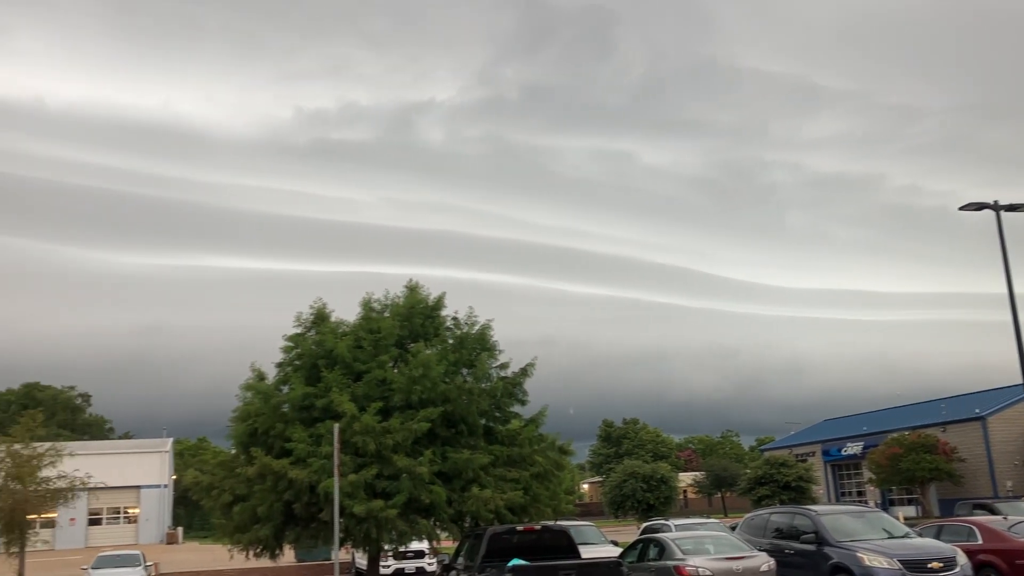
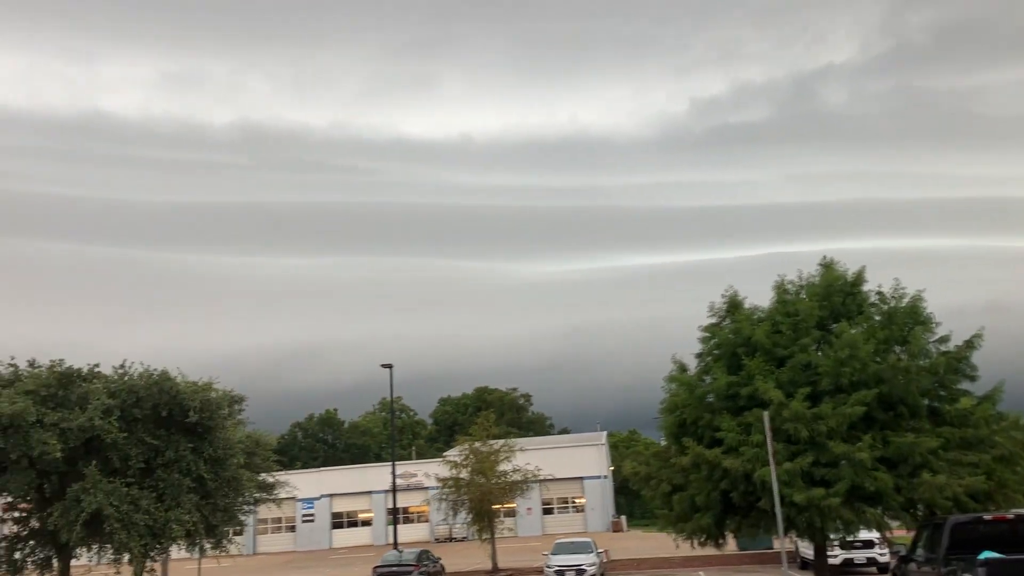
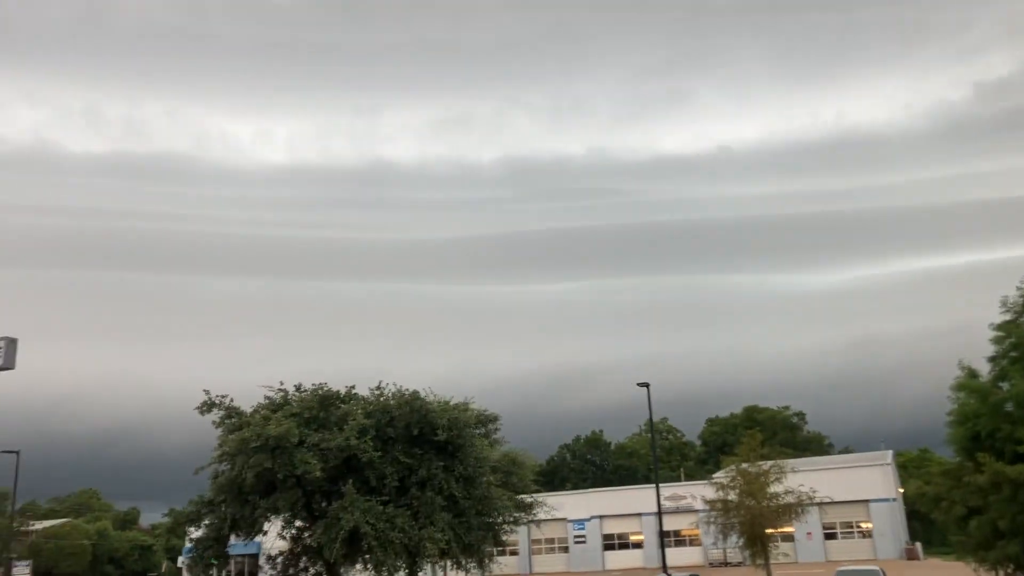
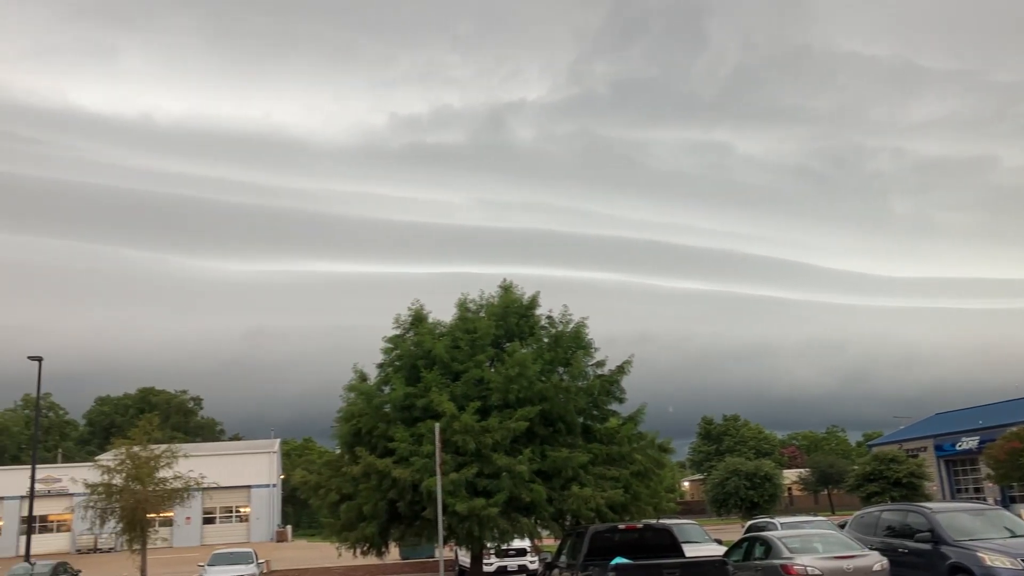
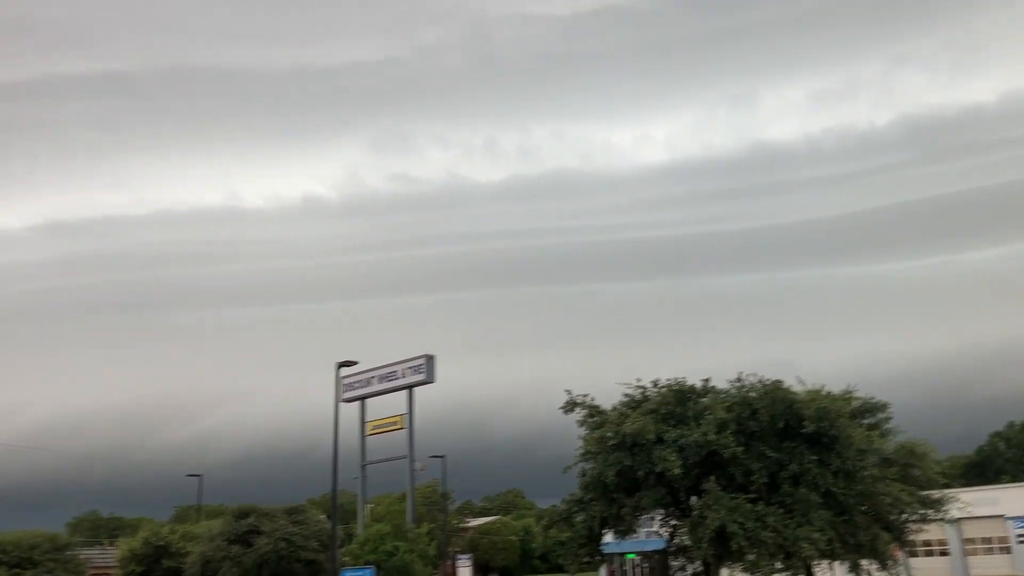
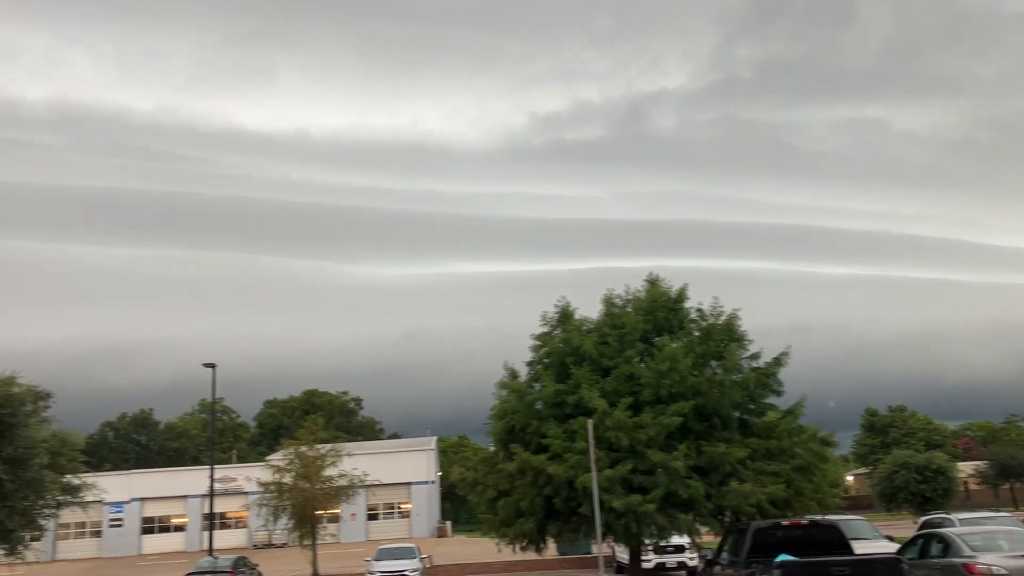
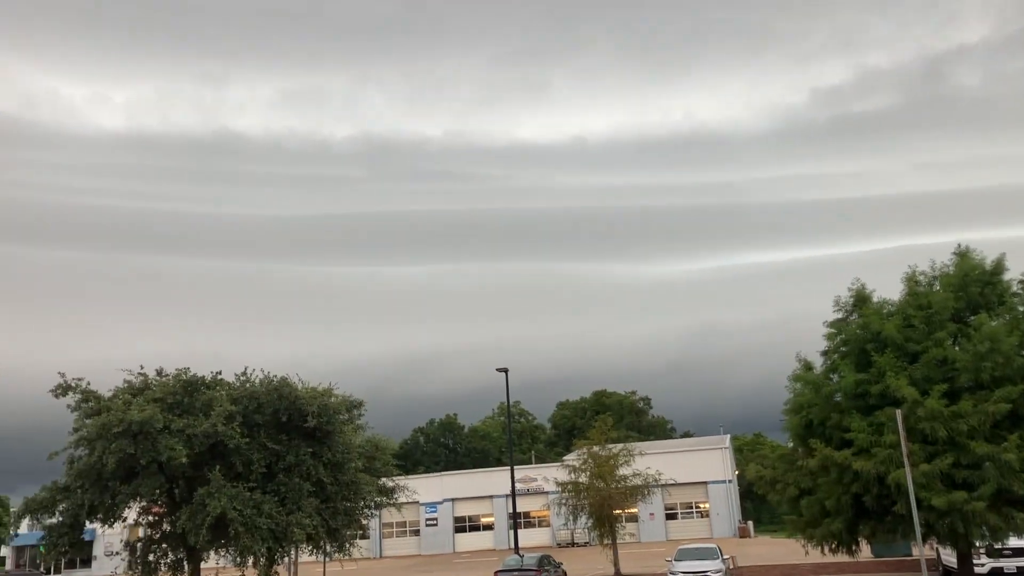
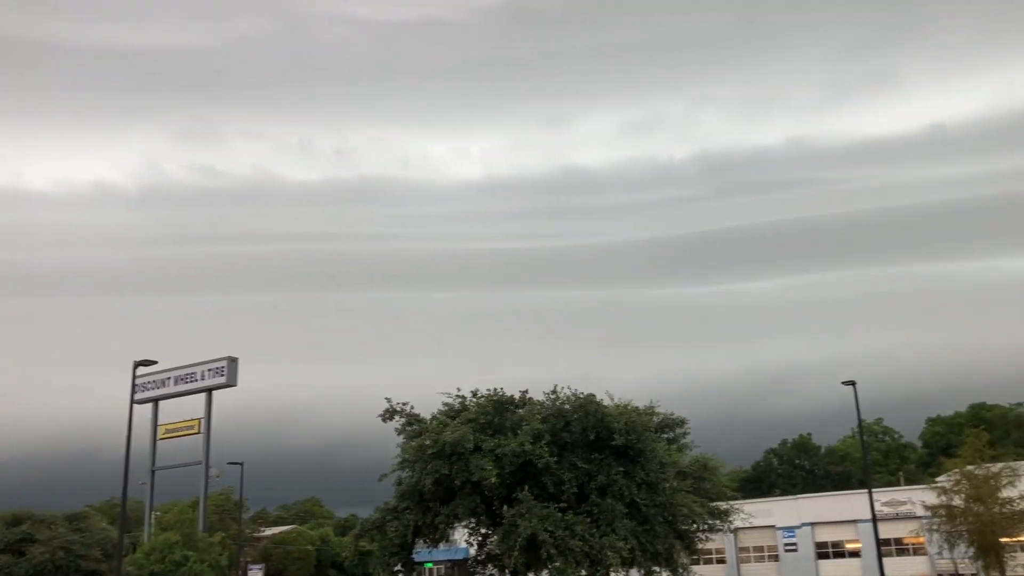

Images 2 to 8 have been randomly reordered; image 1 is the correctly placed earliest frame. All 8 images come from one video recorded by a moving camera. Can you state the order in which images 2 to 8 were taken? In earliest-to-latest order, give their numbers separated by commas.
4, 6, 2, 7, 3, 8, 5
